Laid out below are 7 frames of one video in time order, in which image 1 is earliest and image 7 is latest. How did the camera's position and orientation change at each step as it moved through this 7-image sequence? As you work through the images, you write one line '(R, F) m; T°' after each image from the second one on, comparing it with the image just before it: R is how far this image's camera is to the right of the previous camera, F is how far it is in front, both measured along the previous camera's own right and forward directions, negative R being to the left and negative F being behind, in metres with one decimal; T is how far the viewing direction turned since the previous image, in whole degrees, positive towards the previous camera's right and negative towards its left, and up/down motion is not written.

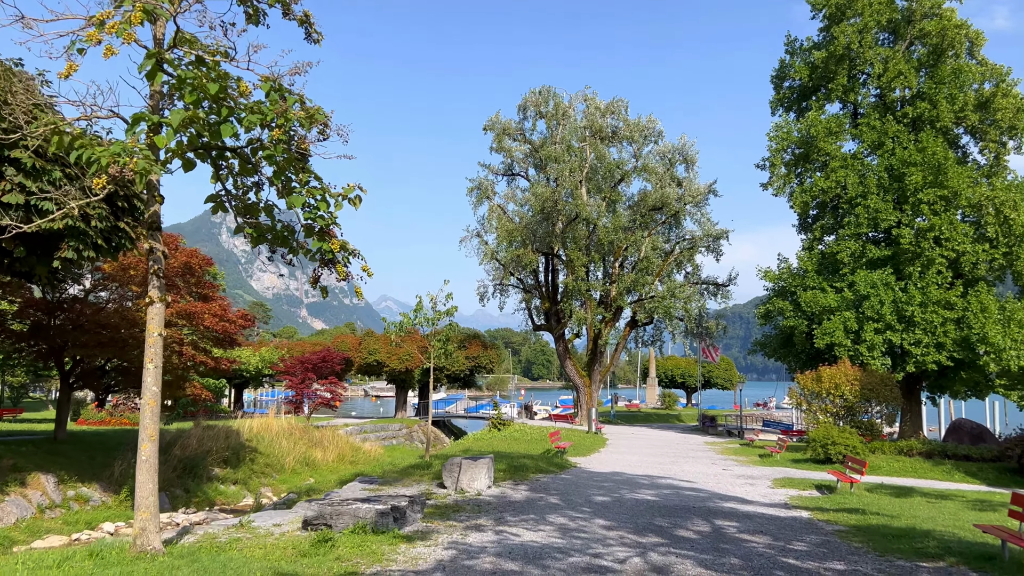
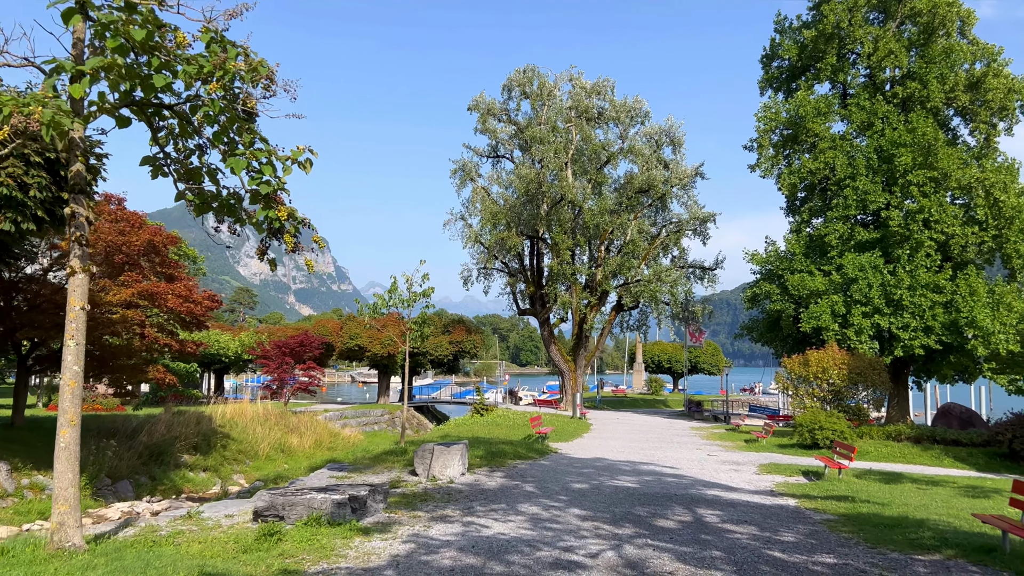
(+0.2, +0.5) m; +1°
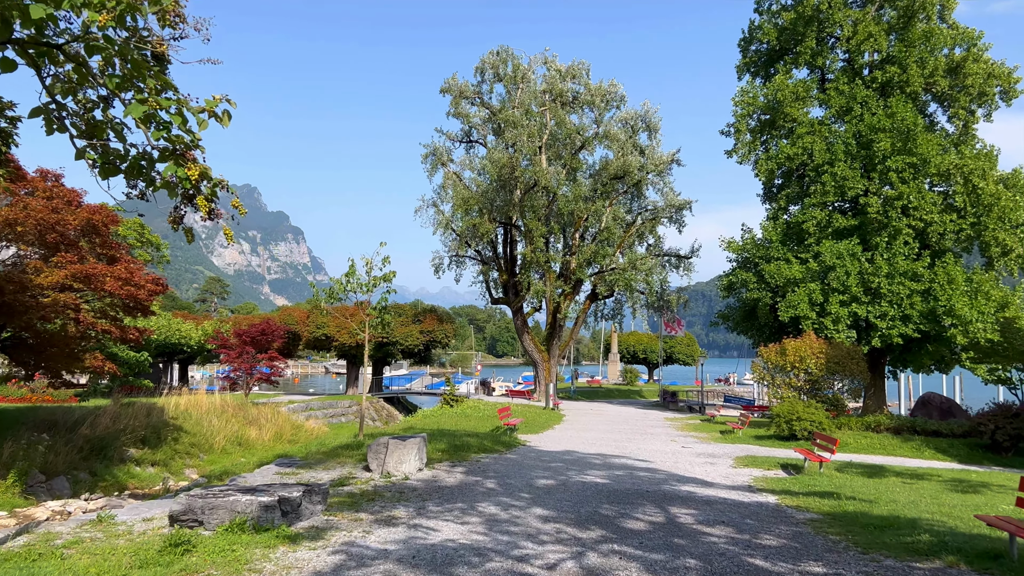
(+0.2, +0.7) m; +2°
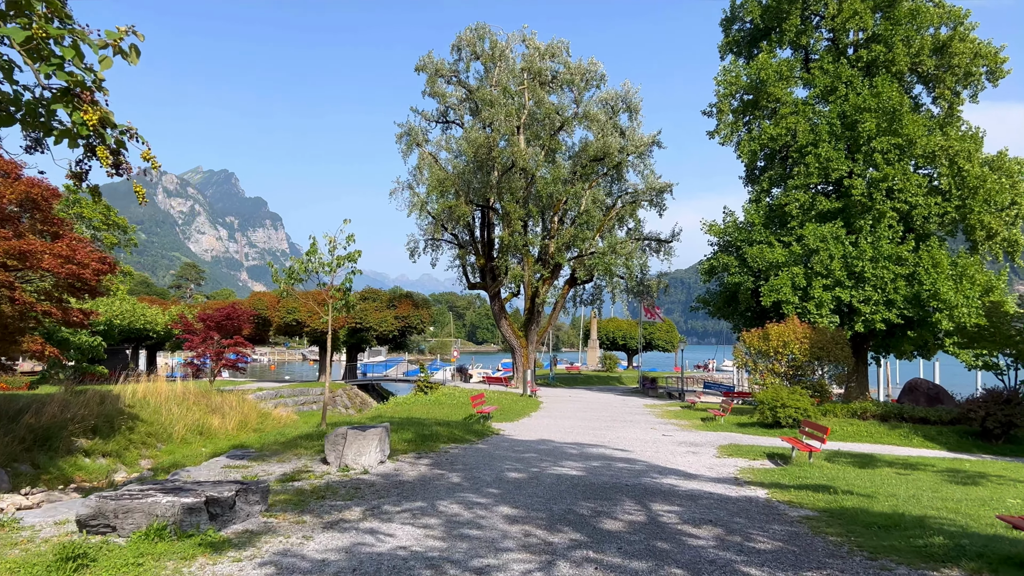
(+0.1, +0.7) m; +1°
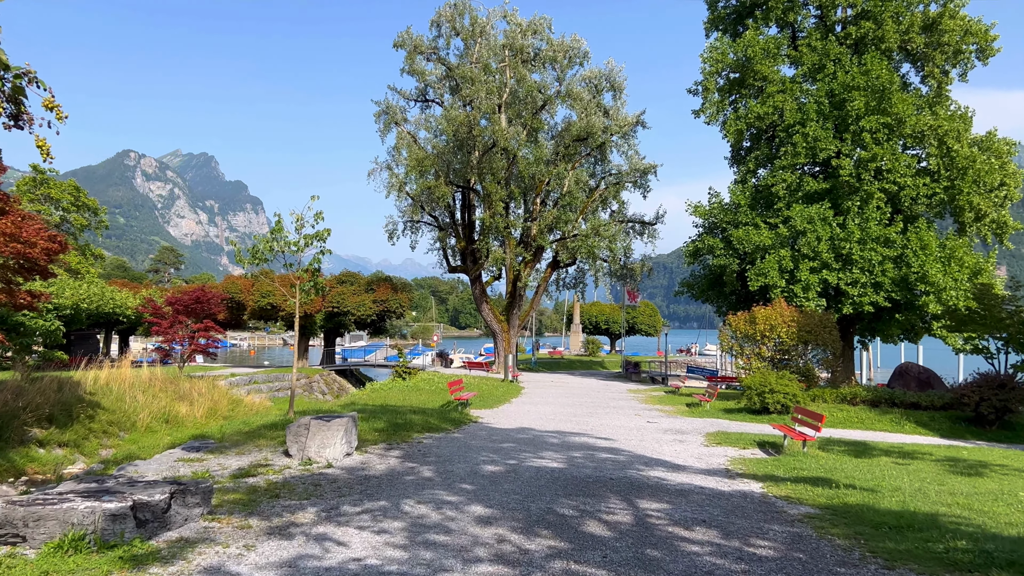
(+0.1, +0.6) m; +1°
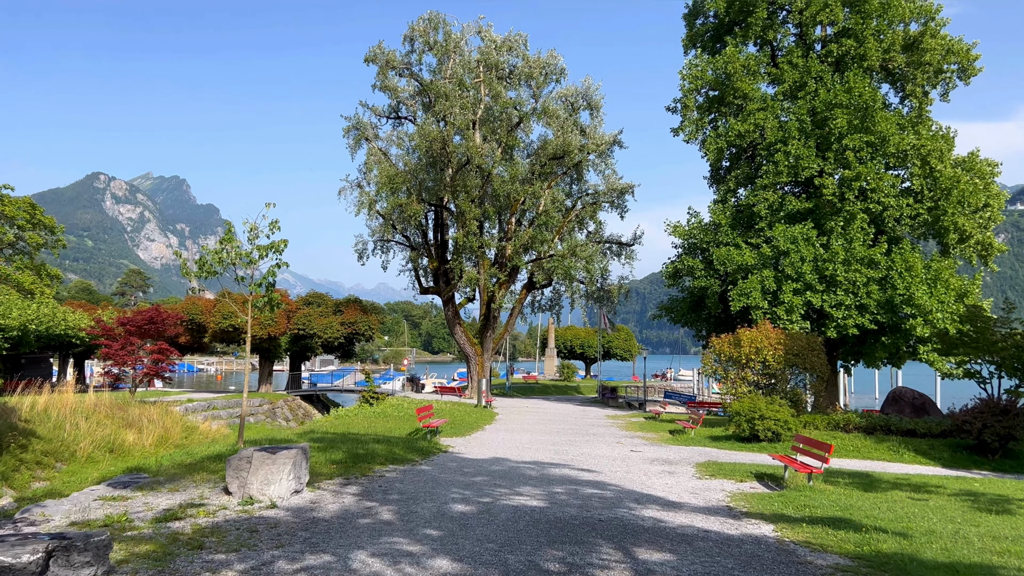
(0.0, +1.0) m; +2°
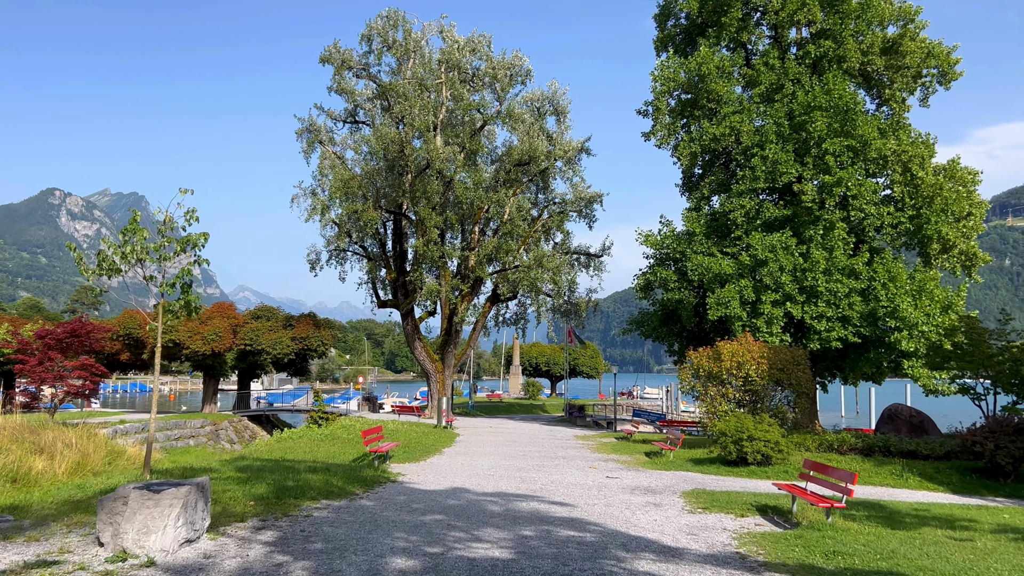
(+0.1, +1.5) m; +3°
